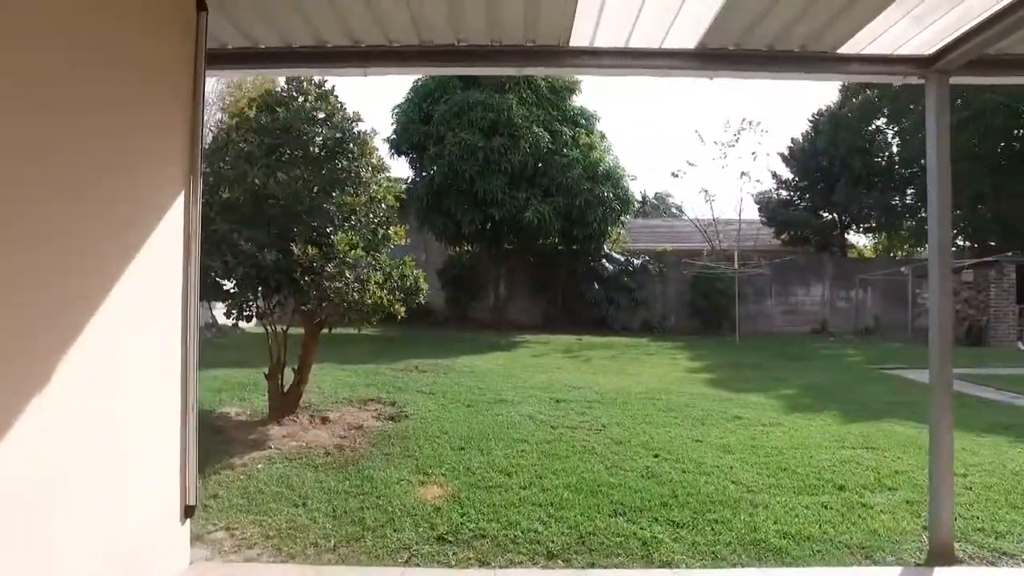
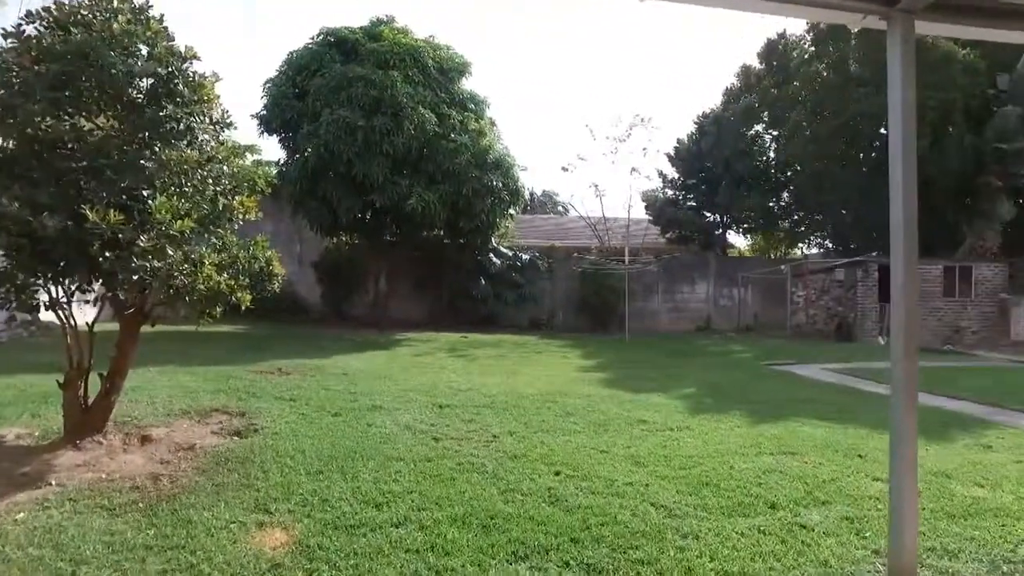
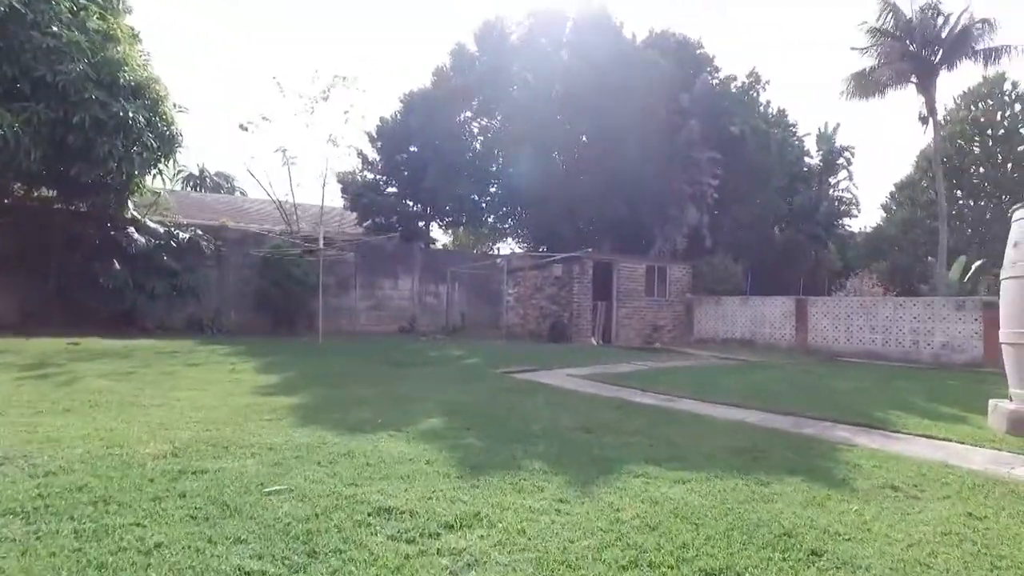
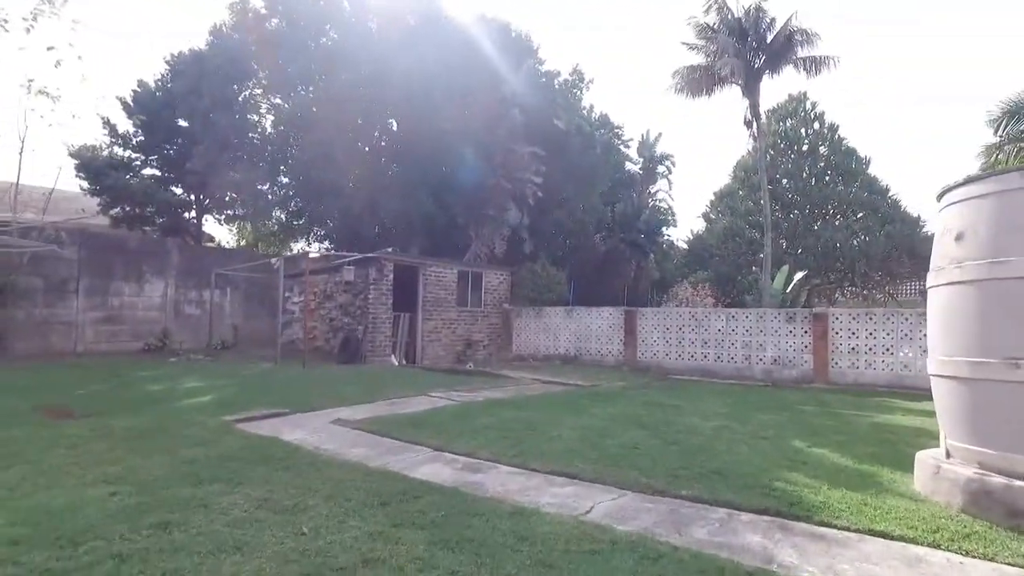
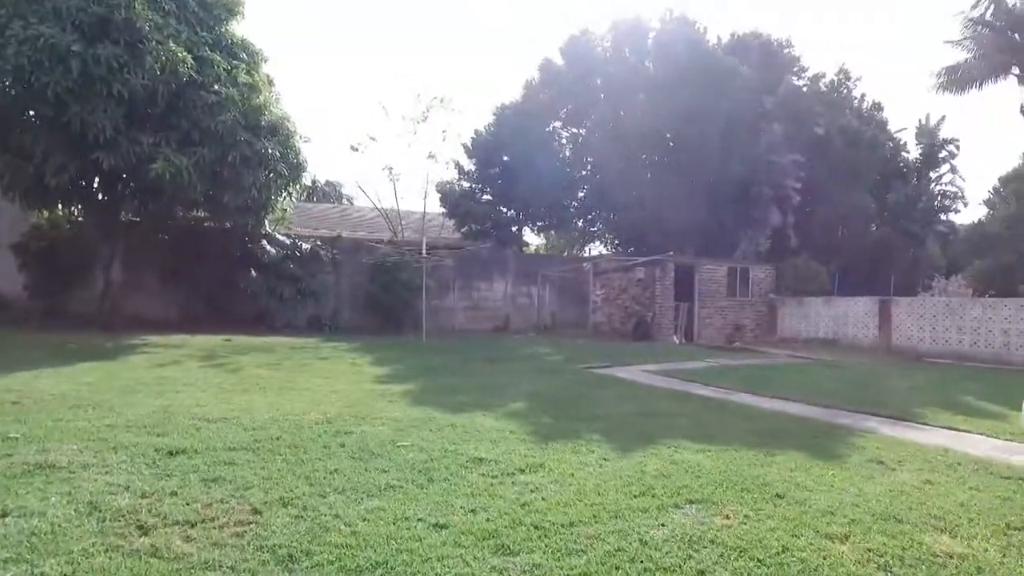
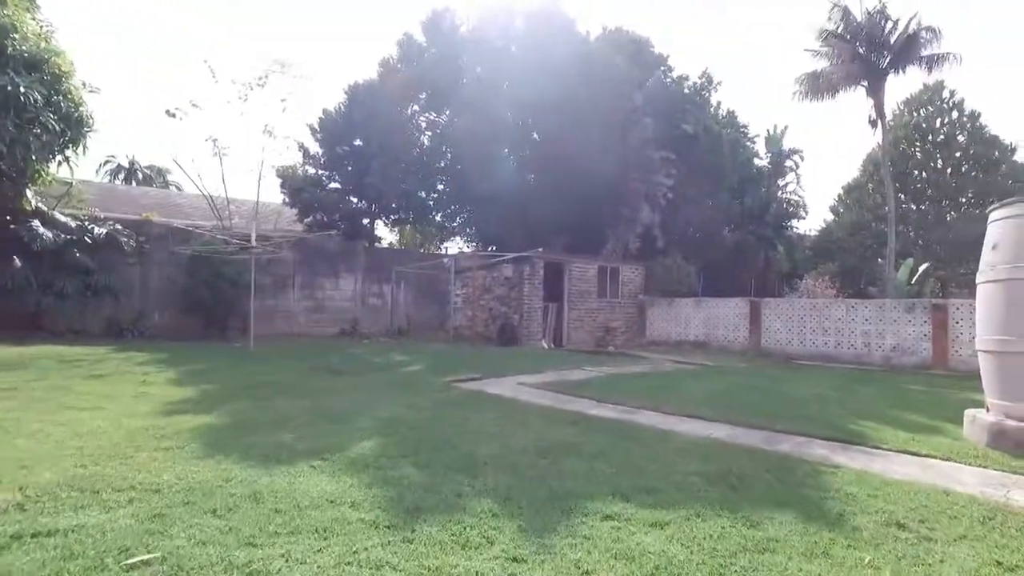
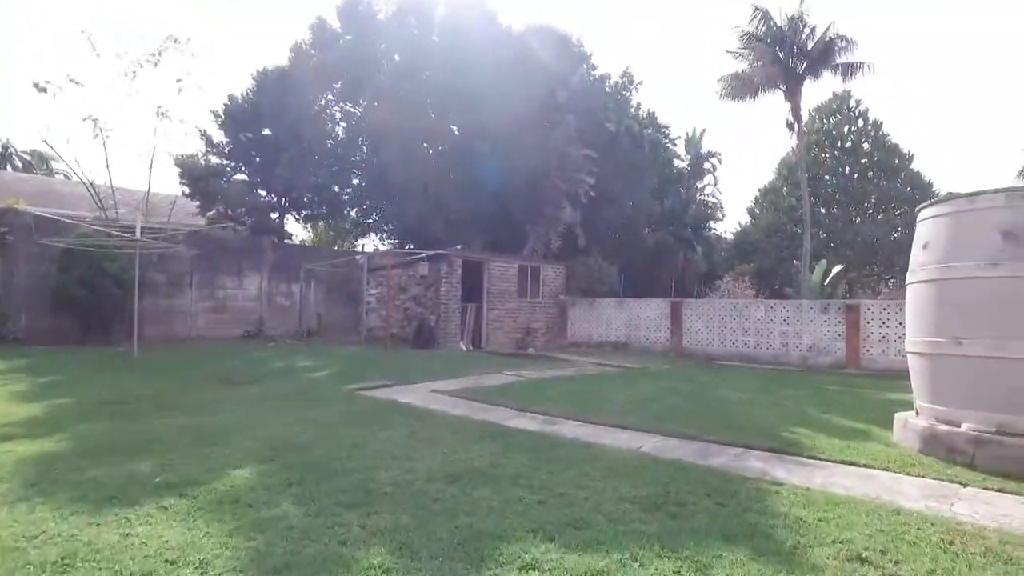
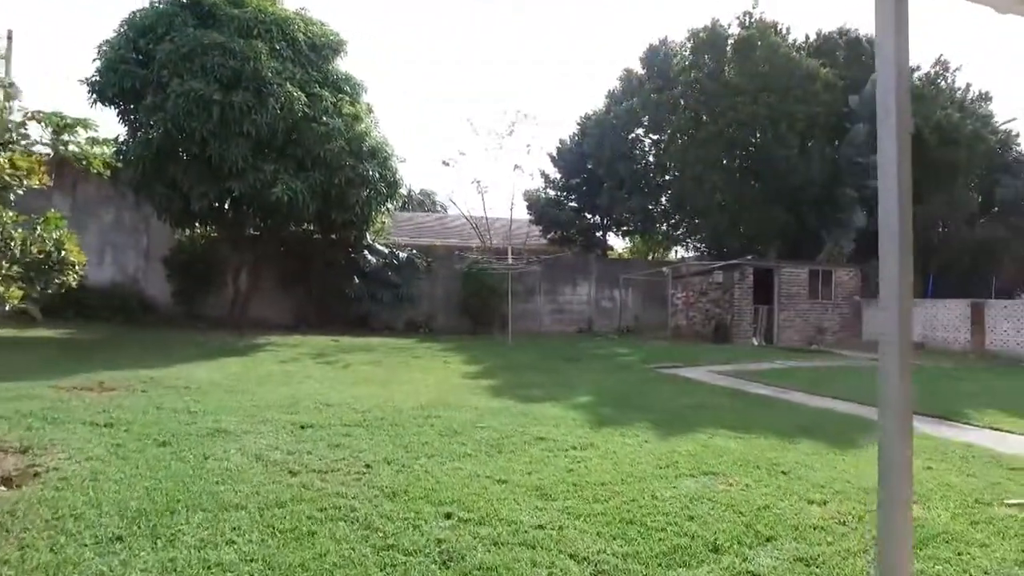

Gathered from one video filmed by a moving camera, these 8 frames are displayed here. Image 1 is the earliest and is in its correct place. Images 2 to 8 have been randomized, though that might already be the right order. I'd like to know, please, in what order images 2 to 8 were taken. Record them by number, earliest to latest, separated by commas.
2, 8, 5, 3, 6, 7, 4
